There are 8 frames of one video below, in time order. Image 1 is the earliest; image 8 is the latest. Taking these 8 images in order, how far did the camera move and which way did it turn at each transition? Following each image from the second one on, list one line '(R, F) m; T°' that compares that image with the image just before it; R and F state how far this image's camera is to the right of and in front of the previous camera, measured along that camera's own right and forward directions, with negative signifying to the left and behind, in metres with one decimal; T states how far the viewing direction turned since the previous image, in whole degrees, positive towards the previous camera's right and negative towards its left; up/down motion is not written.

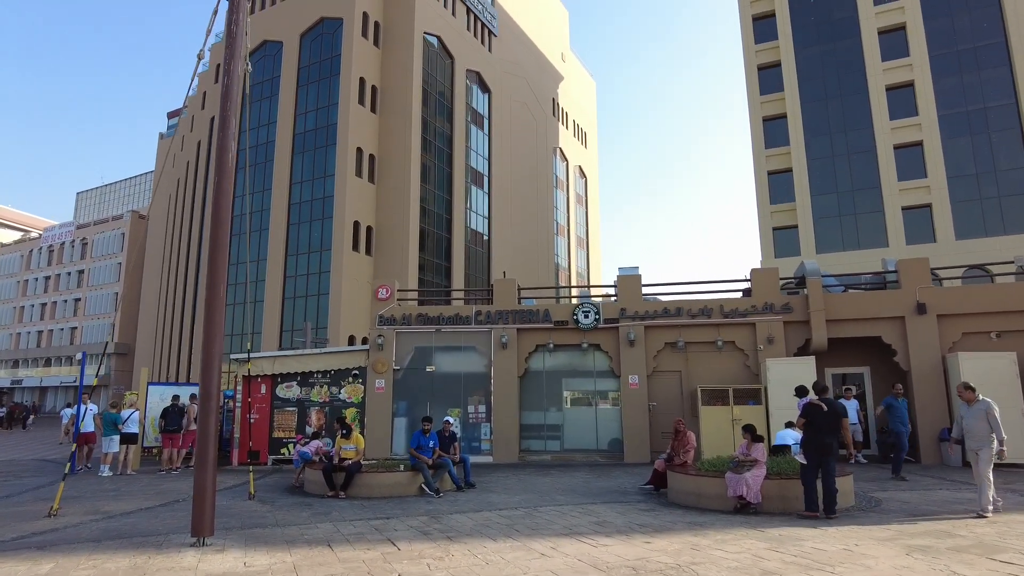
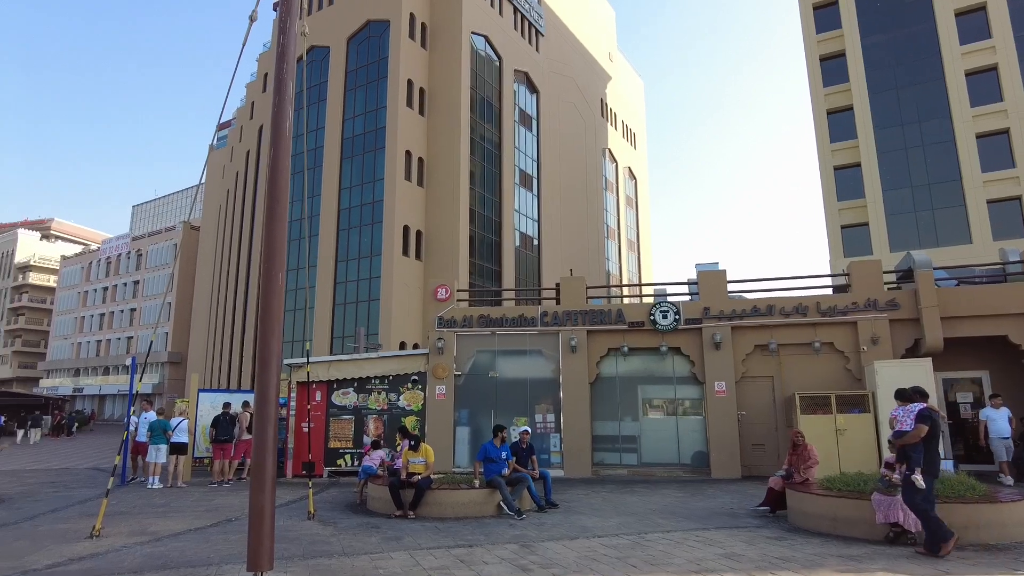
(-0.7, +1.3) m; -4°
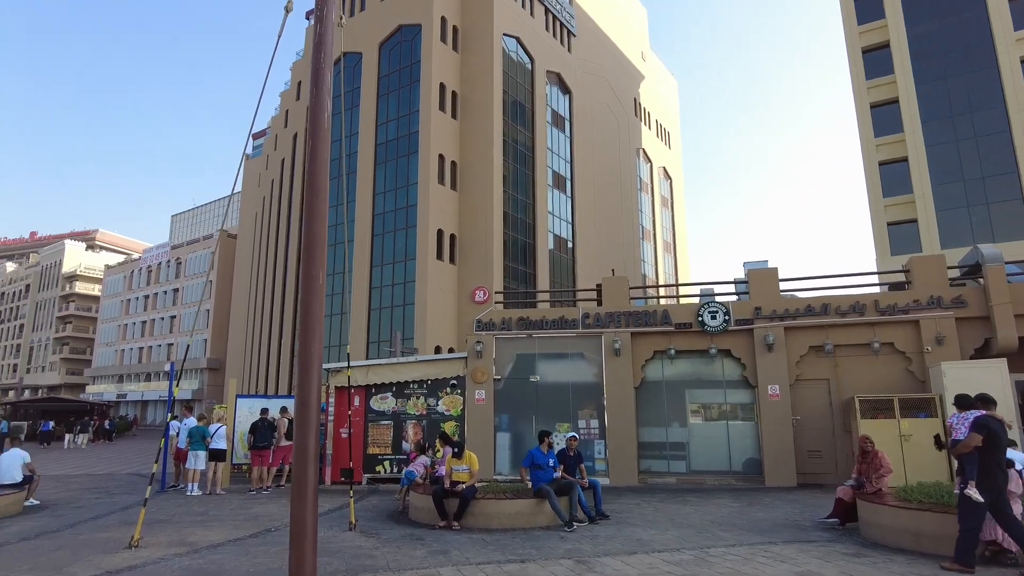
(-0.2, +0.4) m; -3°
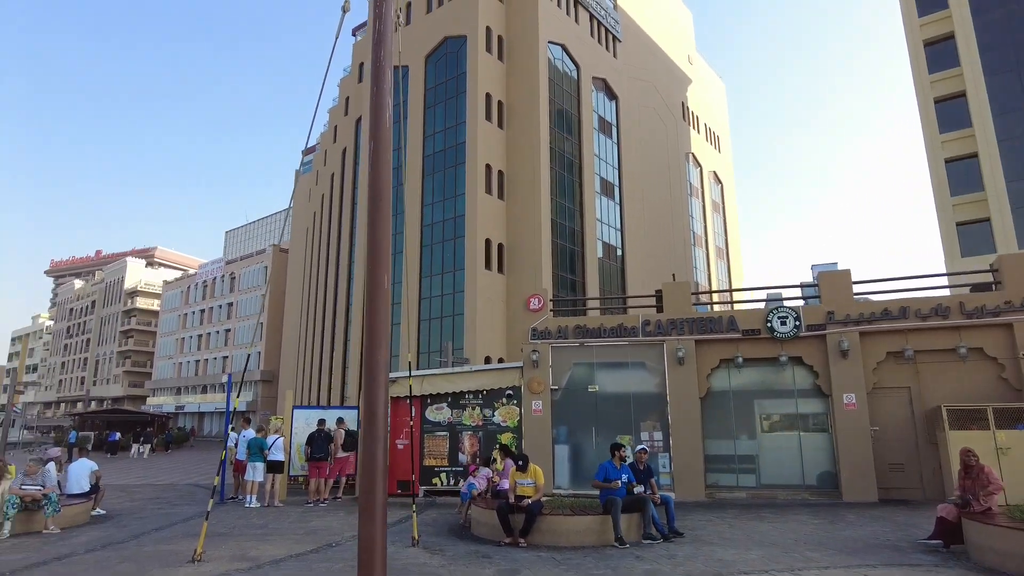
(-0.3, +0.4) m; -4°
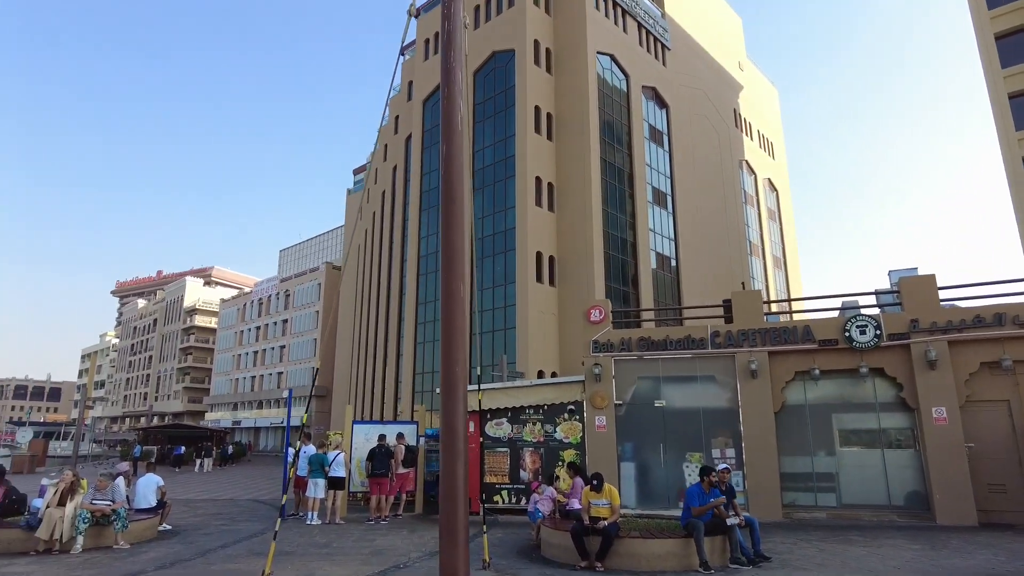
(-0.3, +0.3) m; -4°
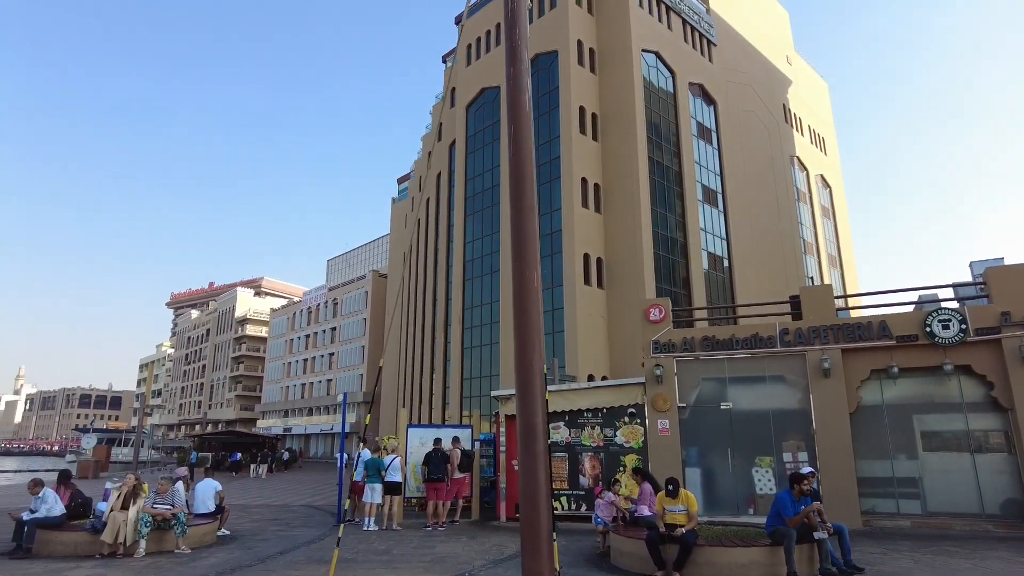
(-0.3, +0.4) m; -4°
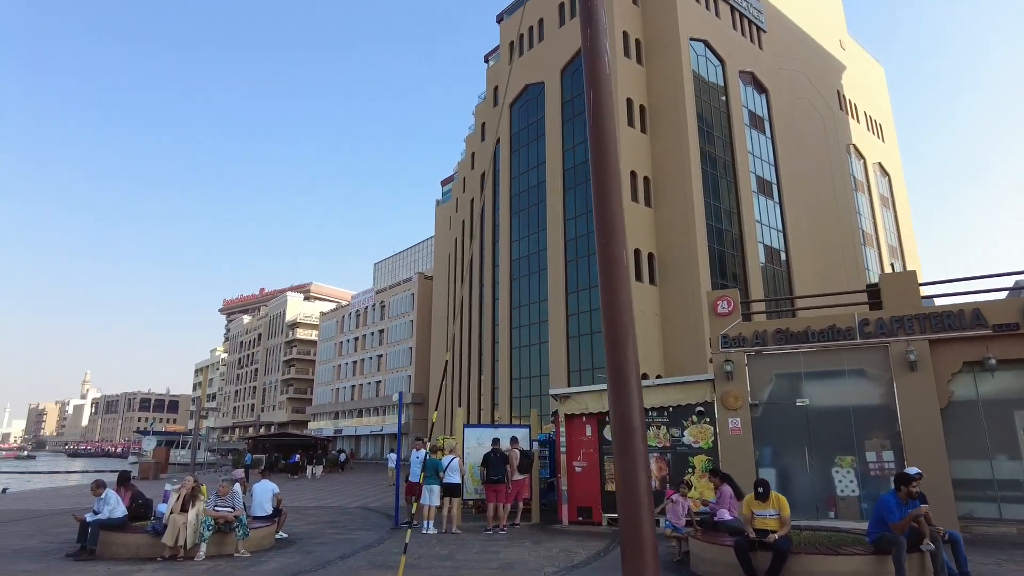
(-0.3, +0.5) m; -4°
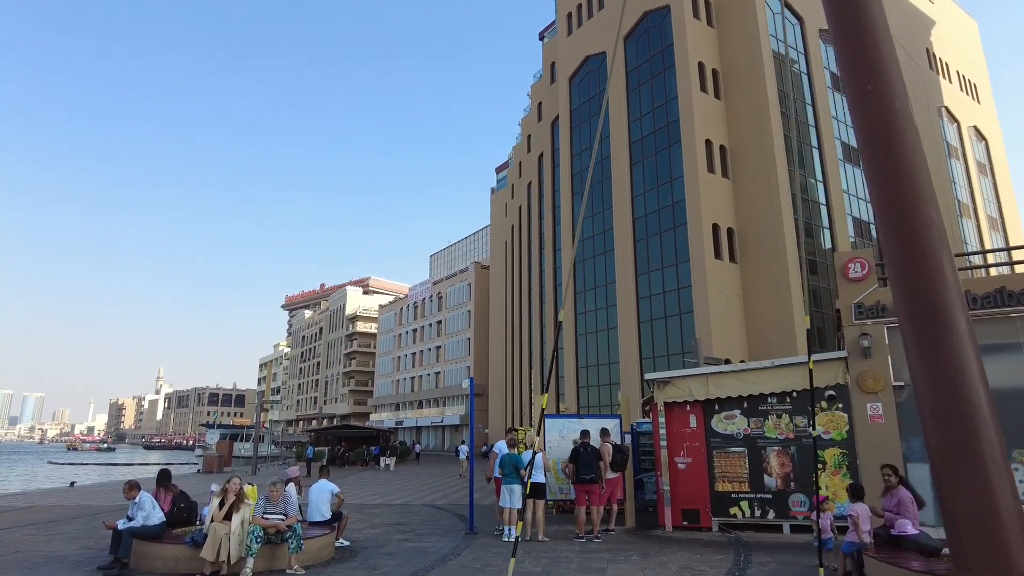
(-0.6, +1.9) m; -5°
